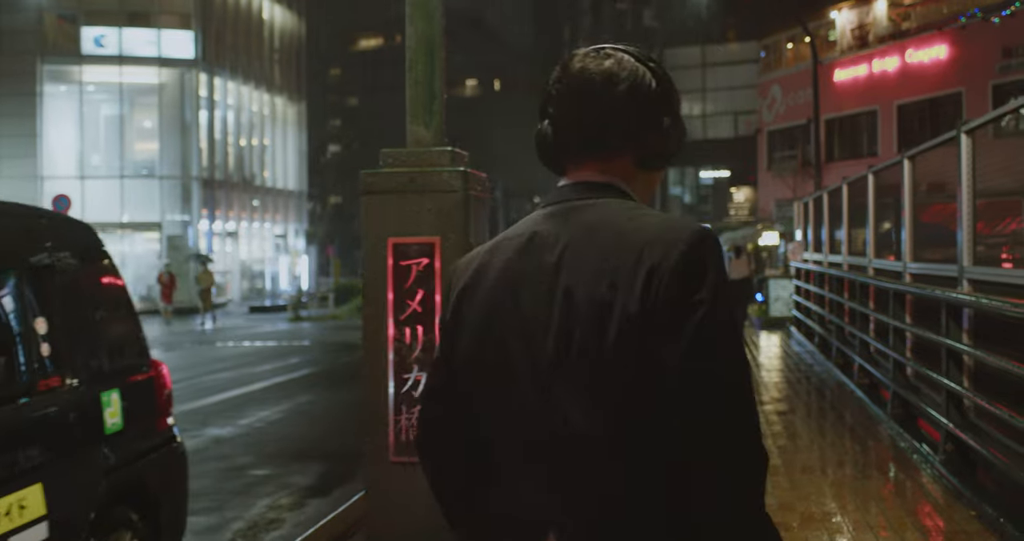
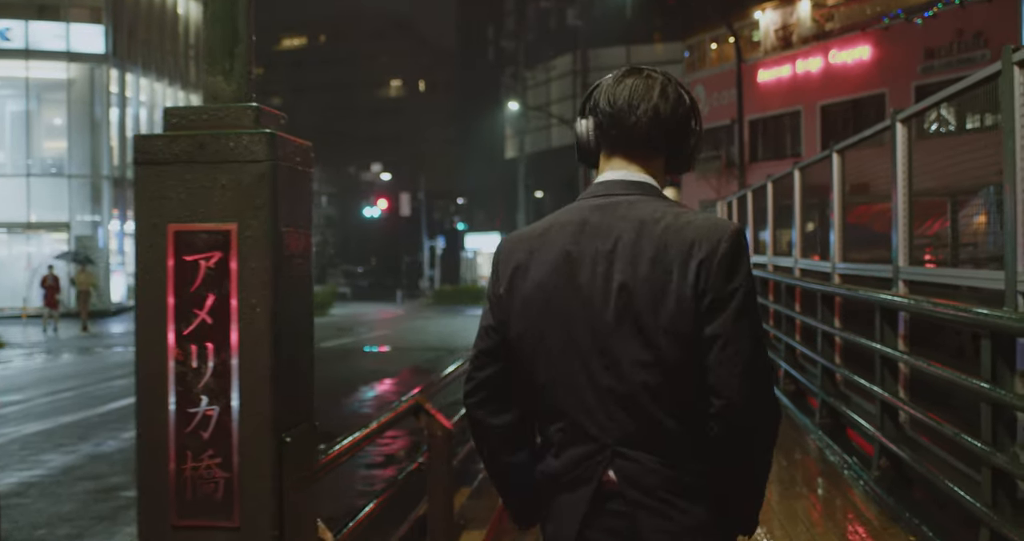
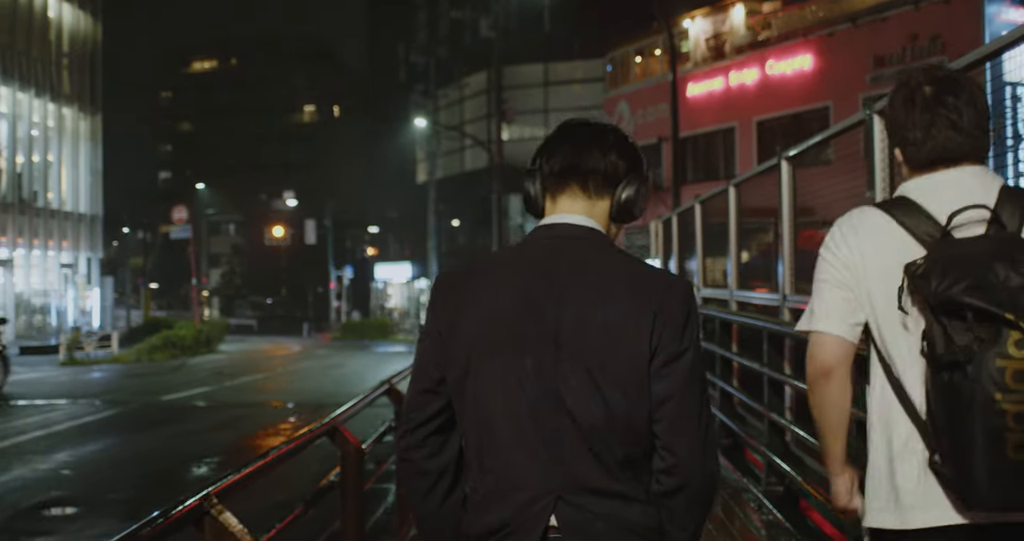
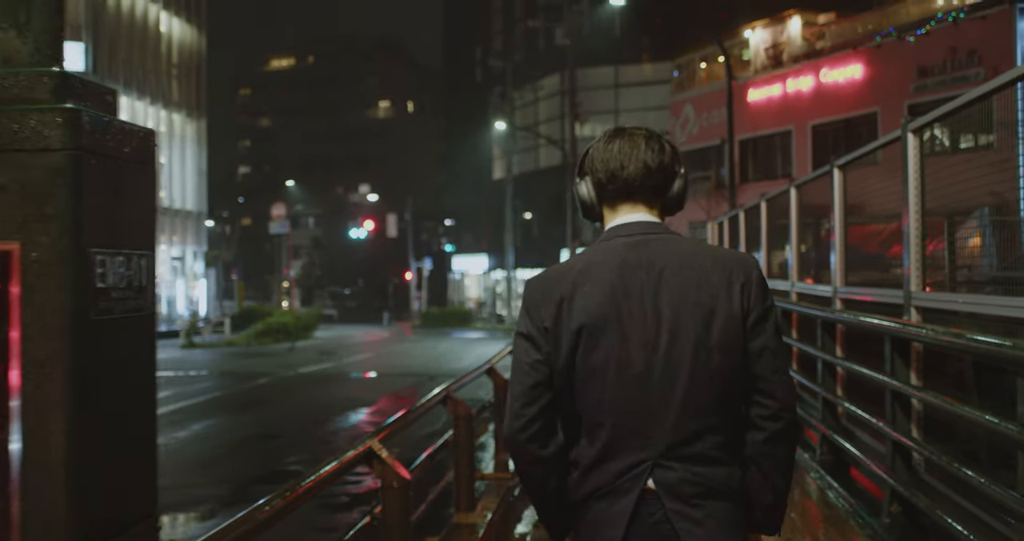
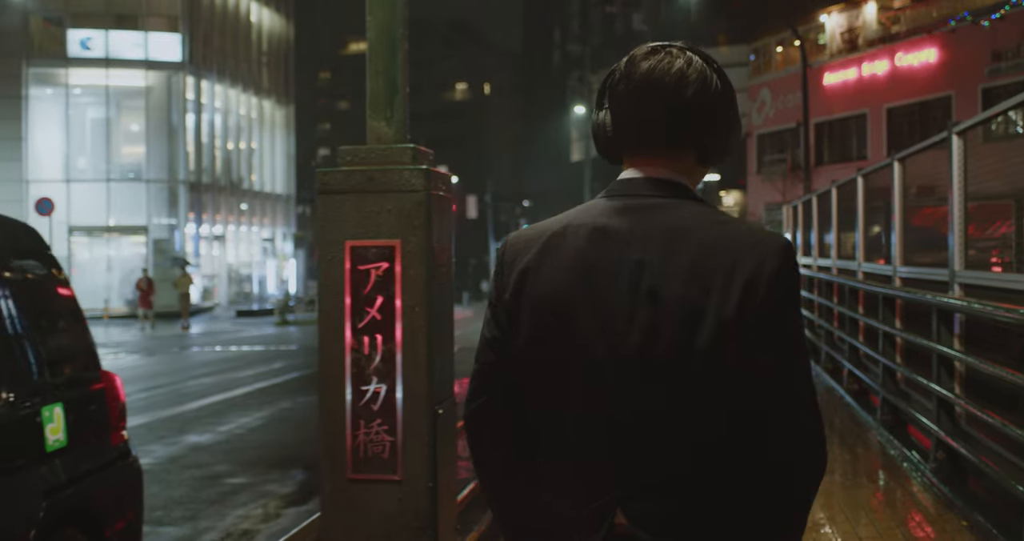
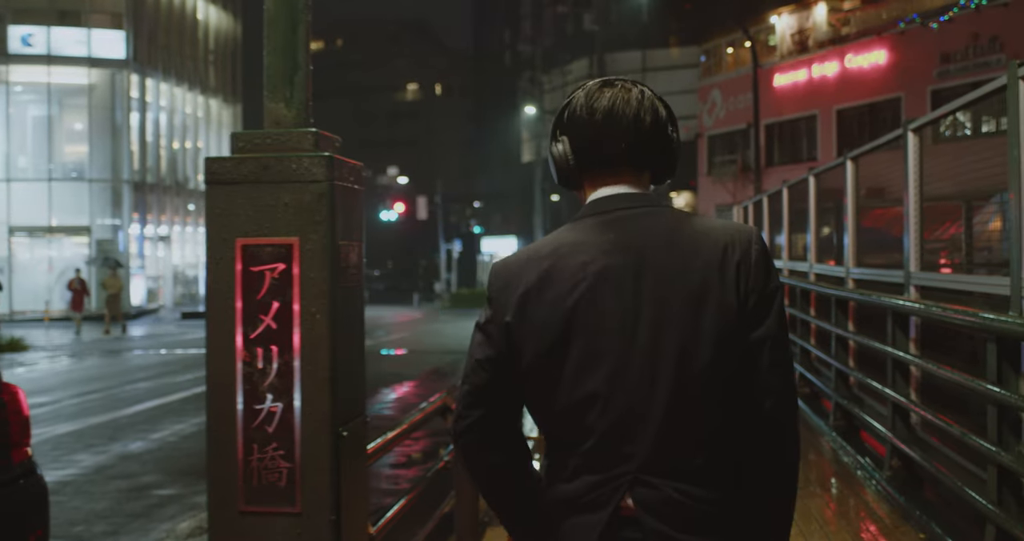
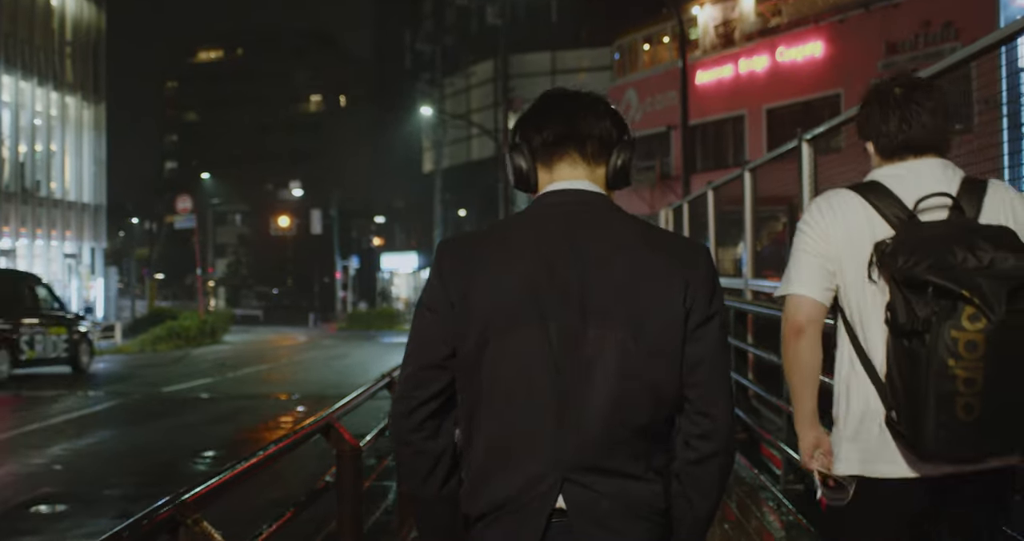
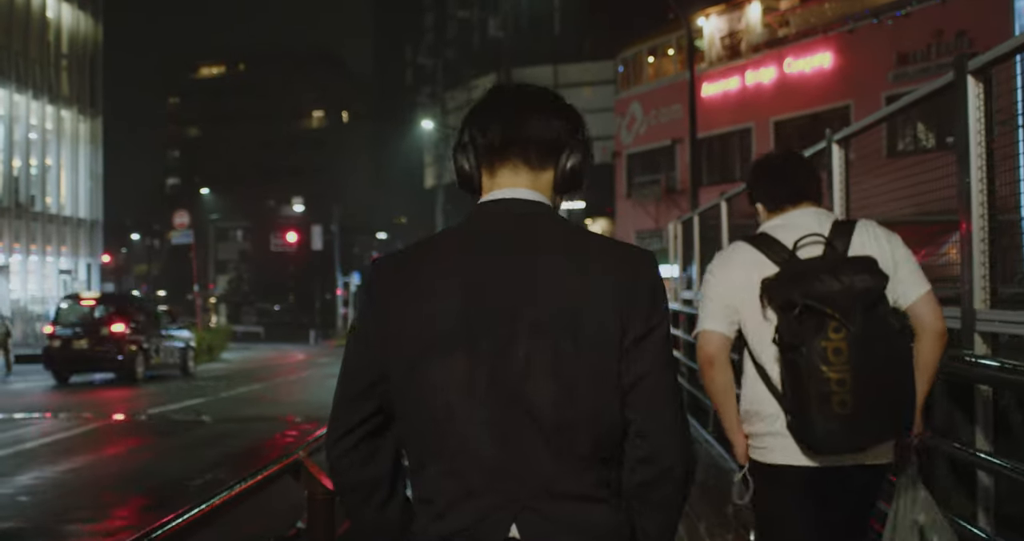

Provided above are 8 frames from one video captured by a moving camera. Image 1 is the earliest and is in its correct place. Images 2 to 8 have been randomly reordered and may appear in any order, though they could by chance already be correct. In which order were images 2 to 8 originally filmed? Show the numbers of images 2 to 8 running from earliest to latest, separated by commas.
5, 6, 2, 4, 3, 7, 8
